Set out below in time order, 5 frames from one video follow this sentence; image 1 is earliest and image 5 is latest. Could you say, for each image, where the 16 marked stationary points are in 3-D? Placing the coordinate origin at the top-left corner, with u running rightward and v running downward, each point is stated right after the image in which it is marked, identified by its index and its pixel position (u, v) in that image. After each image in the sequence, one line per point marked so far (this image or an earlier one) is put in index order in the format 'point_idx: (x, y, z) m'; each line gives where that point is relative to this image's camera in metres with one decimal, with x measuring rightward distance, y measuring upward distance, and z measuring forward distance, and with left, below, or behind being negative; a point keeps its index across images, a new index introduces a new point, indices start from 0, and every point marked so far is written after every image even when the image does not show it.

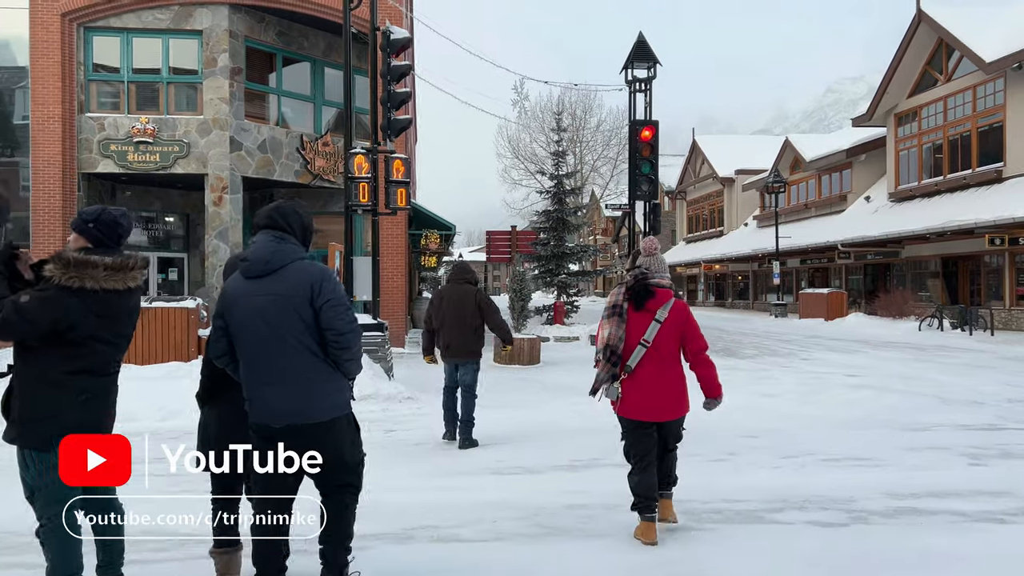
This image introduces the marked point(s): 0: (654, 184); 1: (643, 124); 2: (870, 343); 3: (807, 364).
0: (+3.3, +2.4, +15.6) m
1: (+3.1, +3.8, +15.6) m
2: (+10.0, -1.6, +18.7) m
3: (+6.4, -1.7, +14.7) m
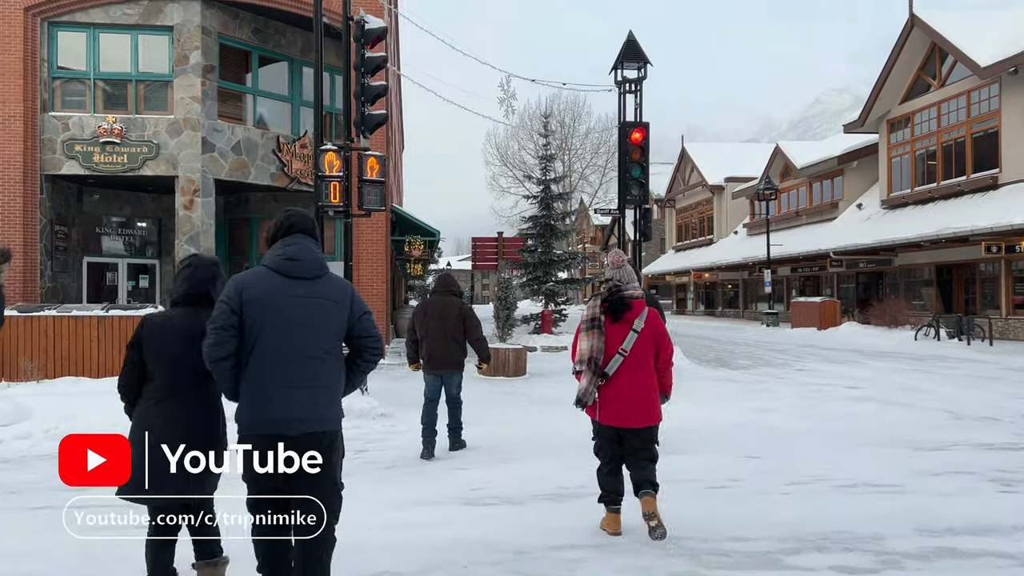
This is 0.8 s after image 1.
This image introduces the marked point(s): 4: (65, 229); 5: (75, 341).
0: (+3.0, +2.2, +15.0) m
1: (+2.7, +3.6, +15.1) m
2: (+9.6, -1.8, +18.2) m
3: (+6.1, -1.8, +14.2) m
4: (-10.0, +1.3, +15.1) m
5: (-6.6, -0.8, +10.3) m
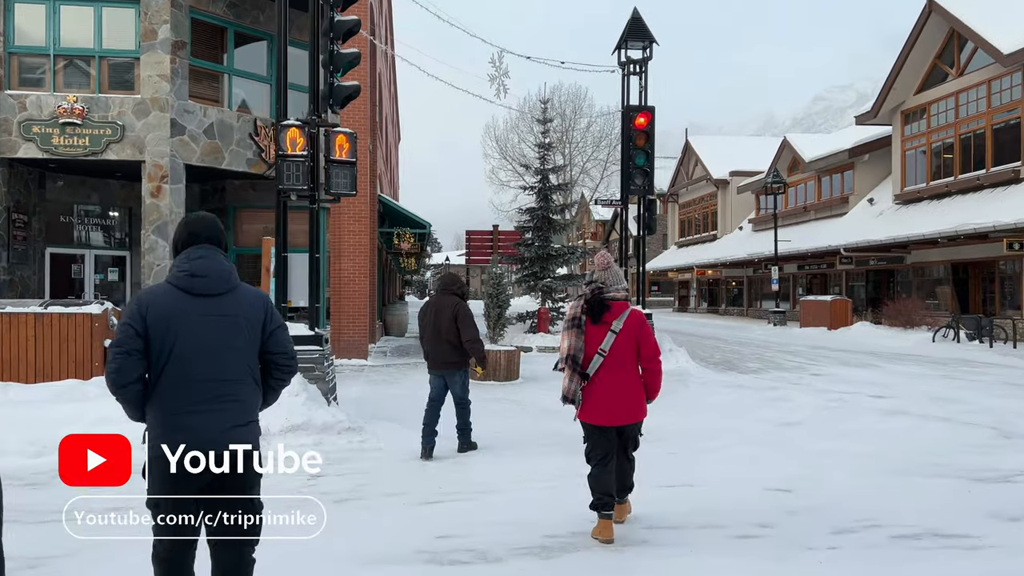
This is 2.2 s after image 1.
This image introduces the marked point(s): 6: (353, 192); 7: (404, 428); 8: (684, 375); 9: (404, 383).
0: (+2.8, +2.3, +13.9) m
1: (+2.6, +3.7, +14.0) m
2: (+9.4, -1.7, +17.1) m
3: (+6.0, -1.8, +13.1) m
4: (-10.2, +1.5, +14.0) m
5: (-6.8, -0.7, +9.2) m
6: (-1.9, +1.1, +7.9) m
7: (-1.3, -1.7, +8.1) m
8: (+3.4, -1.8, +13.5) m
9: (-1.9, -1.7, +11.9) m
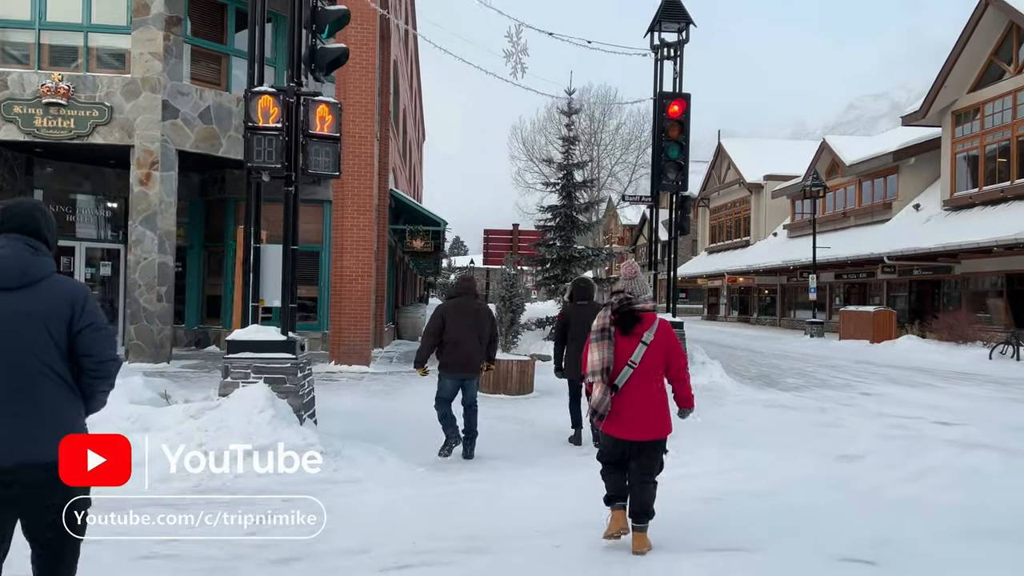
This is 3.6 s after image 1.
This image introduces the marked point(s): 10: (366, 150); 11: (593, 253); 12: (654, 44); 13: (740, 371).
0: (+3.2, +2.2, +12.6) m
1: (+3.0, +3.6, +12.6) m
2: (+9.8, -2.0, +15.5) m
3: (+6.2, -2.0, +11.6) m
4: (-9.8, +1.6, +13.1) m
5: (-6.6, -0.6, +8.2) m
6: (-1.8, +1.2, +6.7) m
7: (-1.2, -1.7, +6.9) m
8: (+3.7, -1.9, +12.1) m
9: (-1.7, -1.7, +10.7) m
10: (-2.8, +2.7, +12.9) m
11: (+2.3, +1.0, +18.9) m
12: (+2.7, +4.7, +12.9) m
13: (+5.2, -1.9, +15.4) m
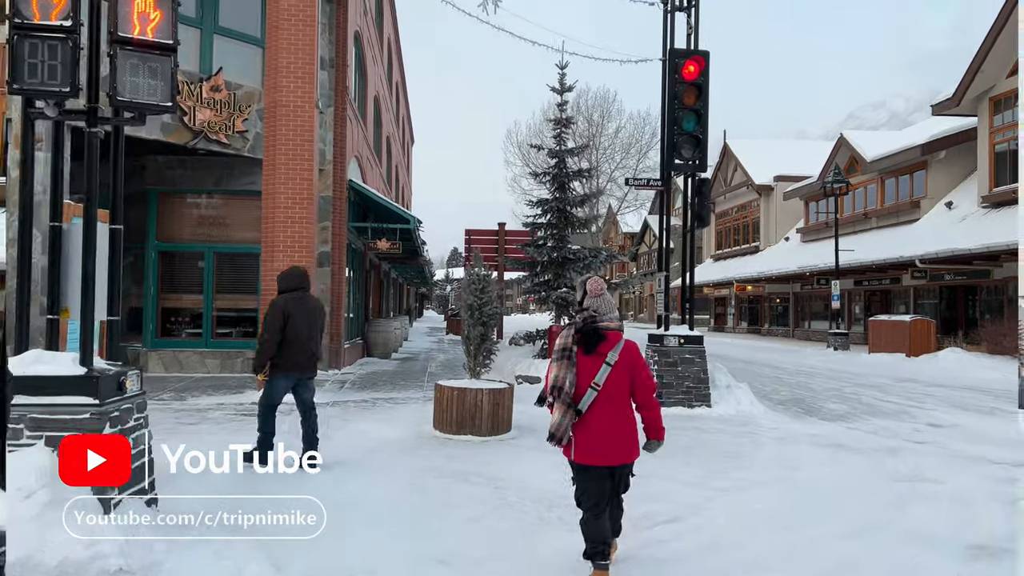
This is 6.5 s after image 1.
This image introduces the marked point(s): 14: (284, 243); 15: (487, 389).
0: (+2.8, +2.1, +10.1) m
1: (+2.6, +3.5, +10.1) m
2: (+9.5, -2.1, +12.9) m
3: (+5.9, -2.0, +9.0) m
4: (-10.2, +1.4, +10.6) m
5: (-7.0, -0.7, +5.6) m
6: (-2.1, +1.1, +4.2) m
7: (-1.6, -1.7, +4.3) m
8: (+3.3, -1.9, +9.5) m
9: (-2.1, -1.8, +8.1) m
10: (-3.2, +2.5, +10.4) m
11: (+1.9, +0.8, +16.4) m
12: (+2.3, +4.6, +10.4) m
13: (+4.9, -2.0, +12.7) m
14: (-3.5, +0.6, +10.3) m
15: (-0.3, -1.2, +8.0) m
